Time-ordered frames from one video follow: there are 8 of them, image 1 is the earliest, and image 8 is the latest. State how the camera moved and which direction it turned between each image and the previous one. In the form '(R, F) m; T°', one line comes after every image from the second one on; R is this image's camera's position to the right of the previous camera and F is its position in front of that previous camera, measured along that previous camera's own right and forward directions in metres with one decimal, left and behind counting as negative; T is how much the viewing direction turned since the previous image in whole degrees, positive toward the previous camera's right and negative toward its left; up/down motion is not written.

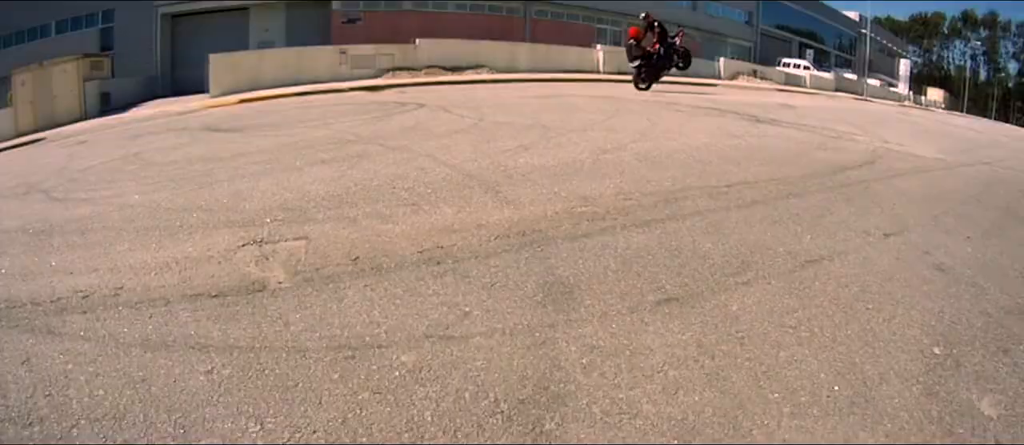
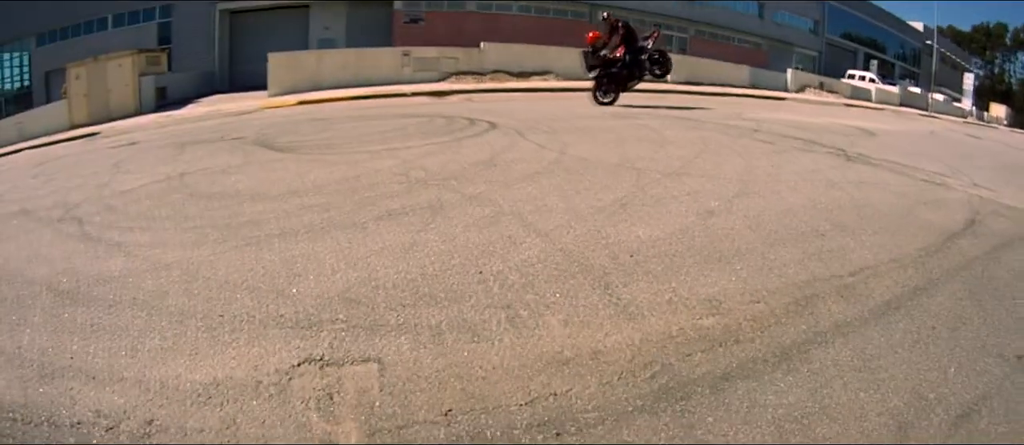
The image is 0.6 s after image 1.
(-0.3, +1.0) m; -2°
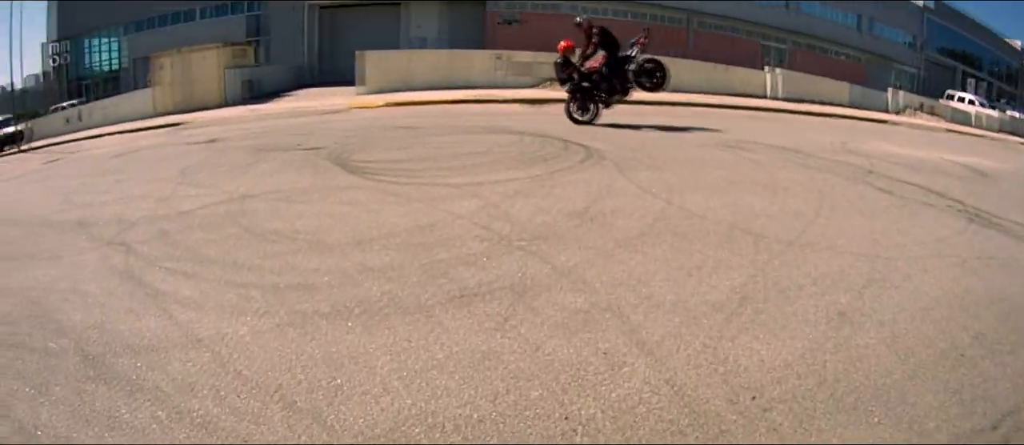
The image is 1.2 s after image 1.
(-0.1, +0.9) m; -4°
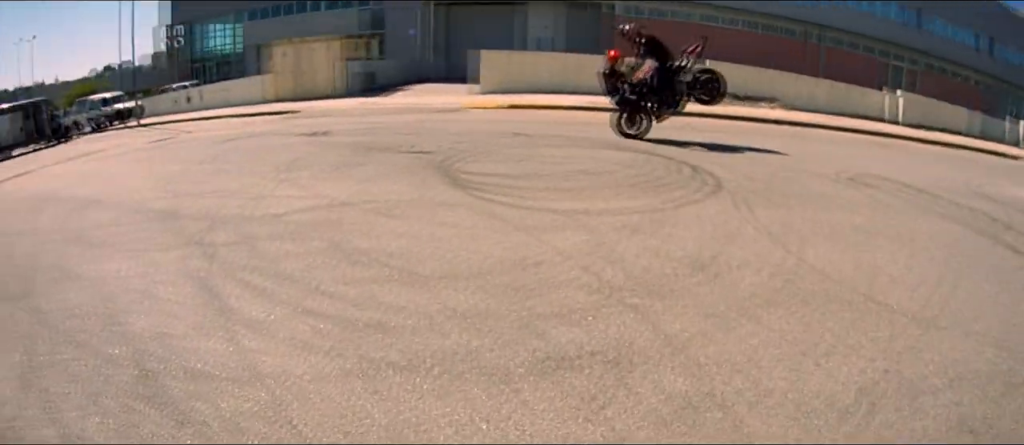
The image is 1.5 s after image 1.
(0.0, +0.6) m; -6°
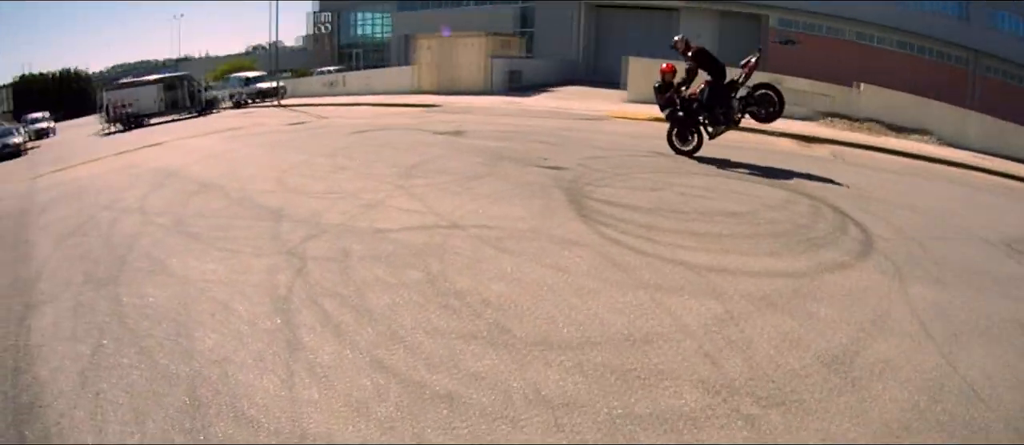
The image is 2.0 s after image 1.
(+0.1, +0.8) m; -7°
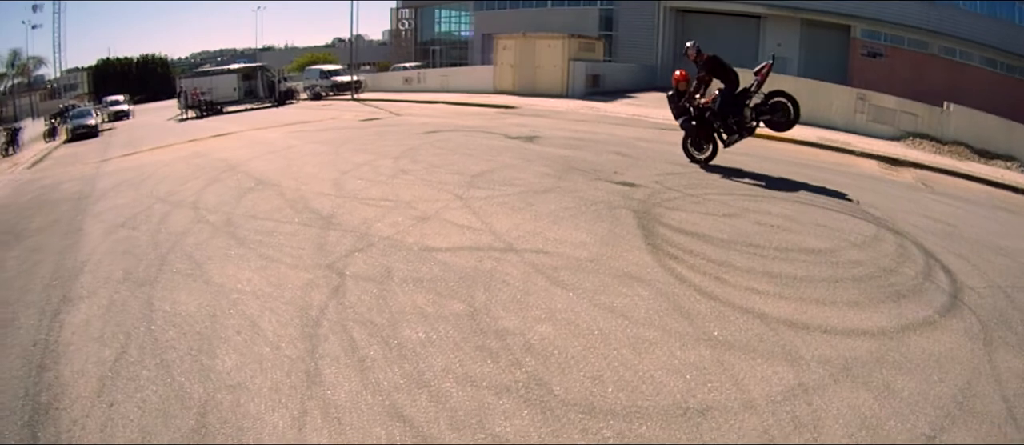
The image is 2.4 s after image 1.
(+0.1, +0.5) m; -4°
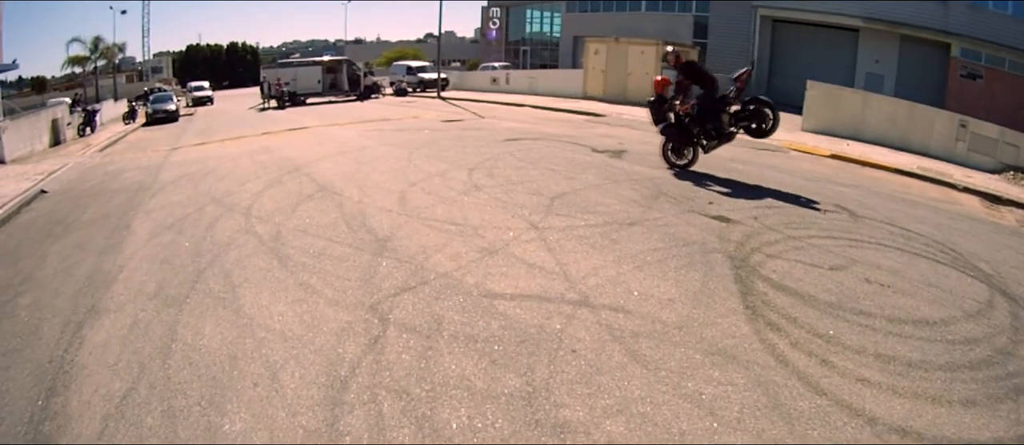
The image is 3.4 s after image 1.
(0.0, +0.9) m; -4°
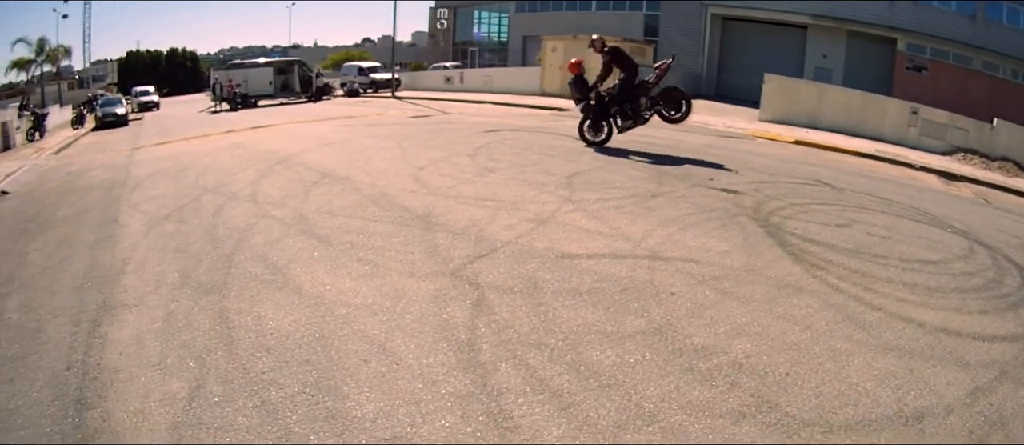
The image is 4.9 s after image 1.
(-0.8, +0.2) m; +4°
